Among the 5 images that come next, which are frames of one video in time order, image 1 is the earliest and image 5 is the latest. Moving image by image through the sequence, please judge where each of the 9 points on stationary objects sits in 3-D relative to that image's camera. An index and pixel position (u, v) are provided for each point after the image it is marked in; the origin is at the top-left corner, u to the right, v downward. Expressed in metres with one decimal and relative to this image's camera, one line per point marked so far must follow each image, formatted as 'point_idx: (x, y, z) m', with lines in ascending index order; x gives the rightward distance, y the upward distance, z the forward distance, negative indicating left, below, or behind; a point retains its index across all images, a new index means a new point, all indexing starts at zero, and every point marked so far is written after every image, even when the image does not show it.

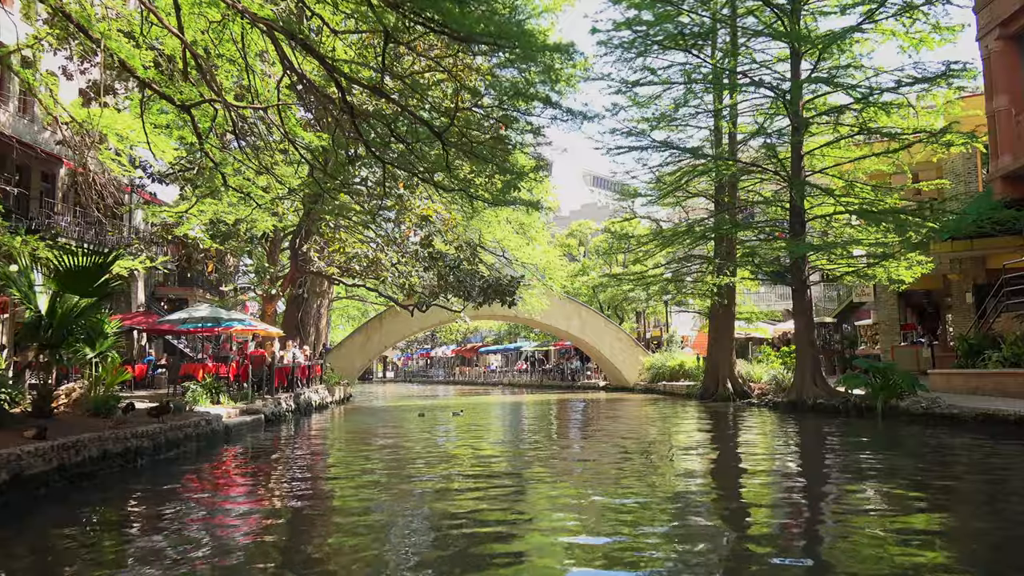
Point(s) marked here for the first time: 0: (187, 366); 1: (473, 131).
0: (-7.0, -1.7, +16.6) m
1: (-0.5, +2.0, +10.0) m
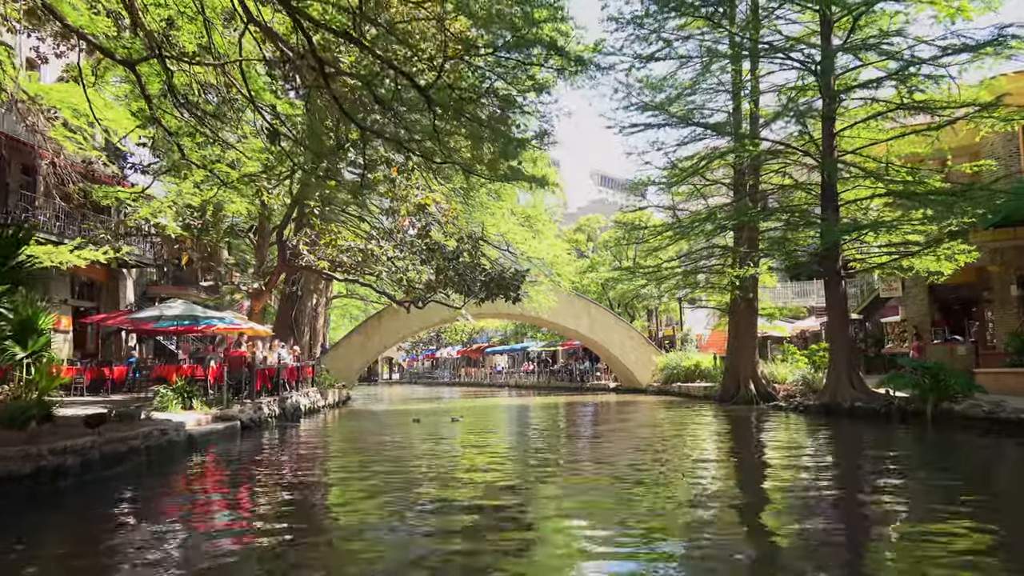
0: (-7.0, -1.6, +15.2) m
1: (-0.5, +2.1, +8.5) m
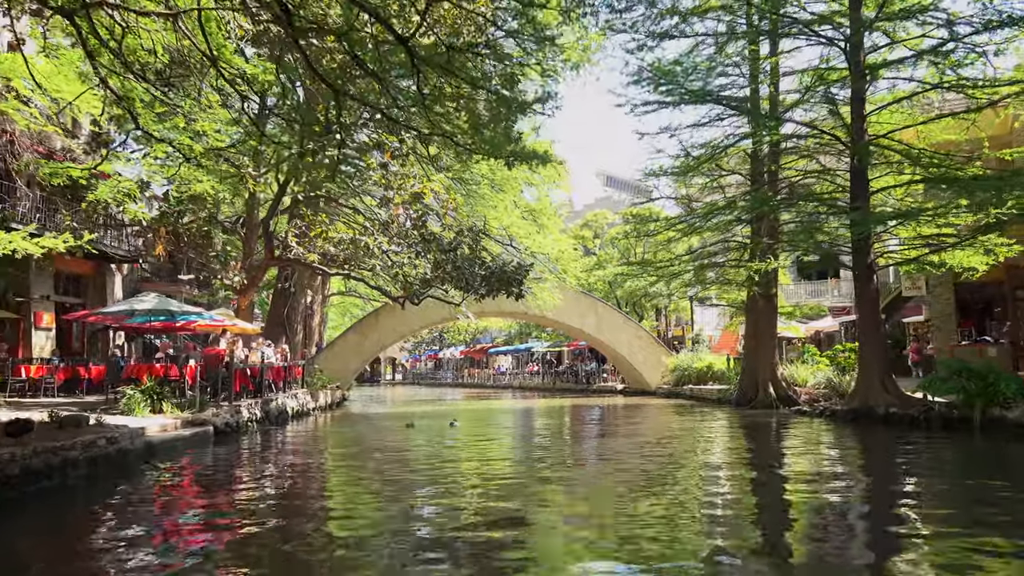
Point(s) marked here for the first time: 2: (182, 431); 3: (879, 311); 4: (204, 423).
0: (-6.9, -1.5, +14.0) m
1: (-0.5, +2.3, +7.3) m
2: (-4.9, -2.1, +11.4) m
3: (+7.2, -0.5, +15.2) m
4: (-4.9, -2.1, +12.2) m
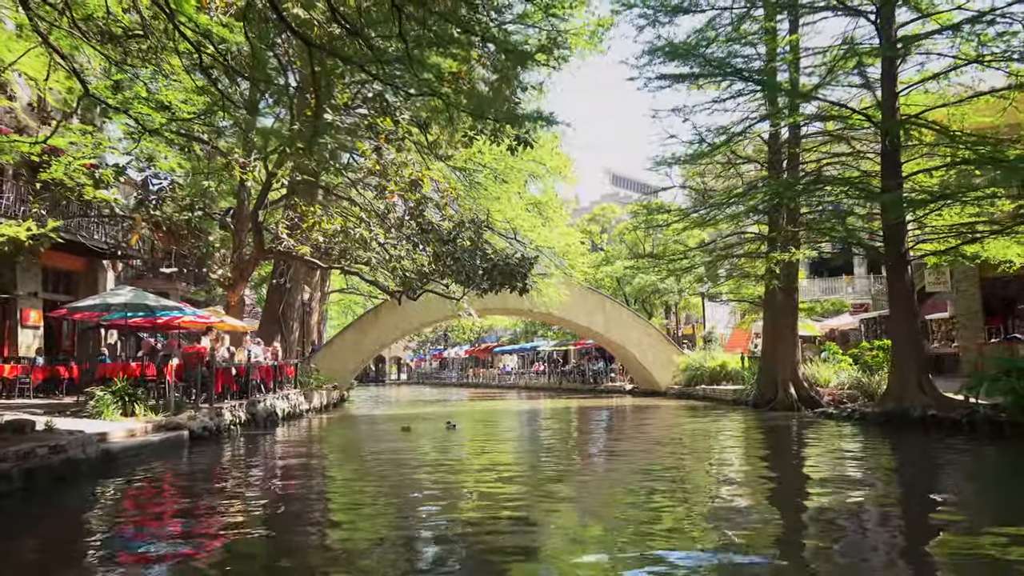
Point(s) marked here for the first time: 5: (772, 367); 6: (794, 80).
0: (-6.9, -1.3, +13.0) m
1: (-0.5, +2.4, +6.2) m
2: (-4.9, -2.0, +10.4) m
3: (+7.2, -0.3, +14.1) m
4: (-4.8, -2.0, +11.2) m
5: (+6.2, -1.9, +18.5) m
6: (+5.1, +3.6, +14.2) m
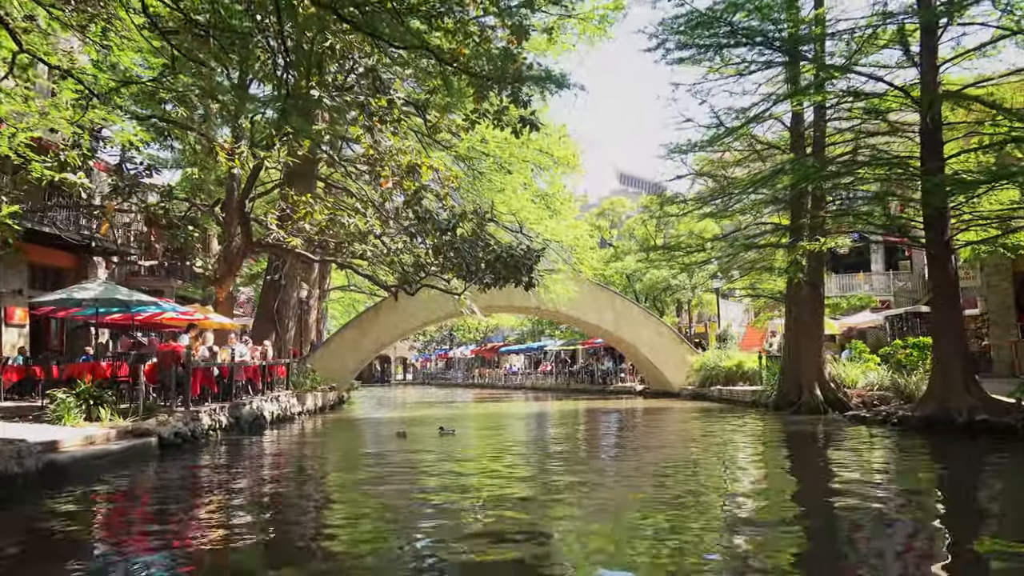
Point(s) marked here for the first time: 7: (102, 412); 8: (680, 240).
0: (-6.8, -1.2, +12.0) m
1: (-0.5, +2.5, +5.1) m
2: (-4.9, -1.9, +9.4) m
3: (+7.3, -0.2, +13.0) m
4: (-4.8, -1.9, +10.1) m
5: (+6.4, -1.7, +17.3) m
6: (+5.1, +3.7, +13.1) m
7: (-5.6, -1.7, +10.5) m
8: (+4.3, +1.2, +19.6) m
